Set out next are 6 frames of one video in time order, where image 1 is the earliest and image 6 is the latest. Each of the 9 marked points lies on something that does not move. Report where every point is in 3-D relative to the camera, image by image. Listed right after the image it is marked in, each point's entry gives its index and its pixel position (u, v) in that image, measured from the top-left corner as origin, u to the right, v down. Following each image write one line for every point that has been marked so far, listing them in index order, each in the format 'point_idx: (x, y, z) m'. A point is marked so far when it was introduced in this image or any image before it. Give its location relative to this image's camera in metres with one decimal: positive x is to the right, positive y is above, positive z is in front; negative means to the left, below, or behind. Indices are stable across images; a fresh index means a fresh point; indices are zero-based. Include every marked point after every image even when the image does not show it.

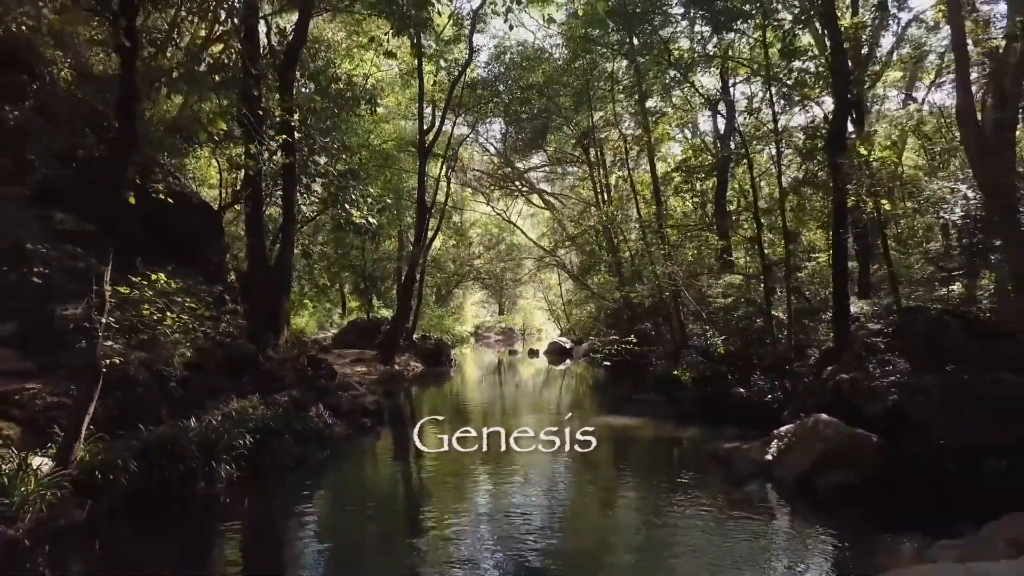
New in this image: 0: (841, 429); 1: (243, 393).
0: (+4.2, -1.8, +8.5) m
1: (-4.4, -1.7, +10.7) m
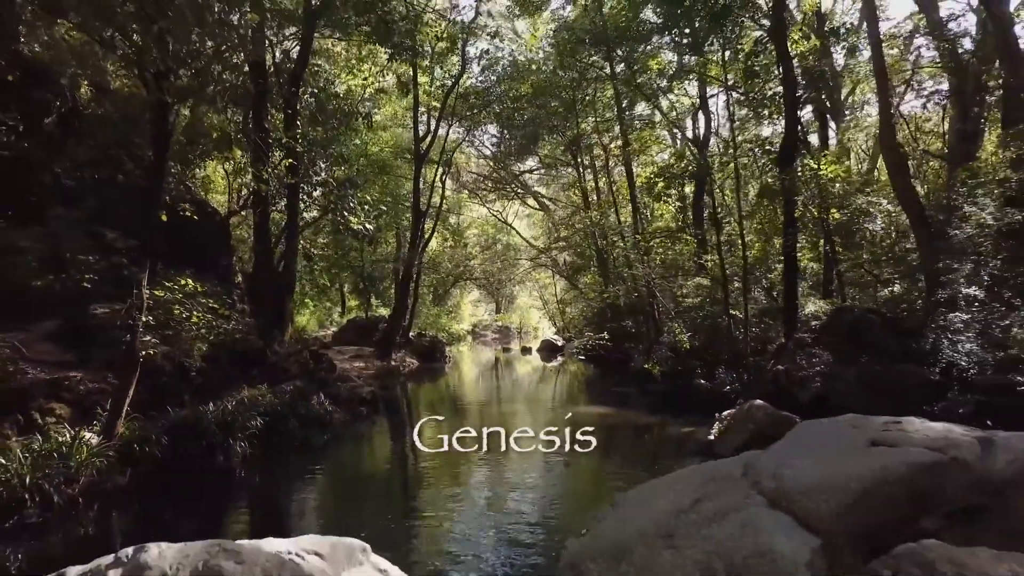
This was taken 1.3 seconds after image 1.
0: (+3.8, -1.8, +9.8) m
1: (-4.7, -1.8, +12.1) m
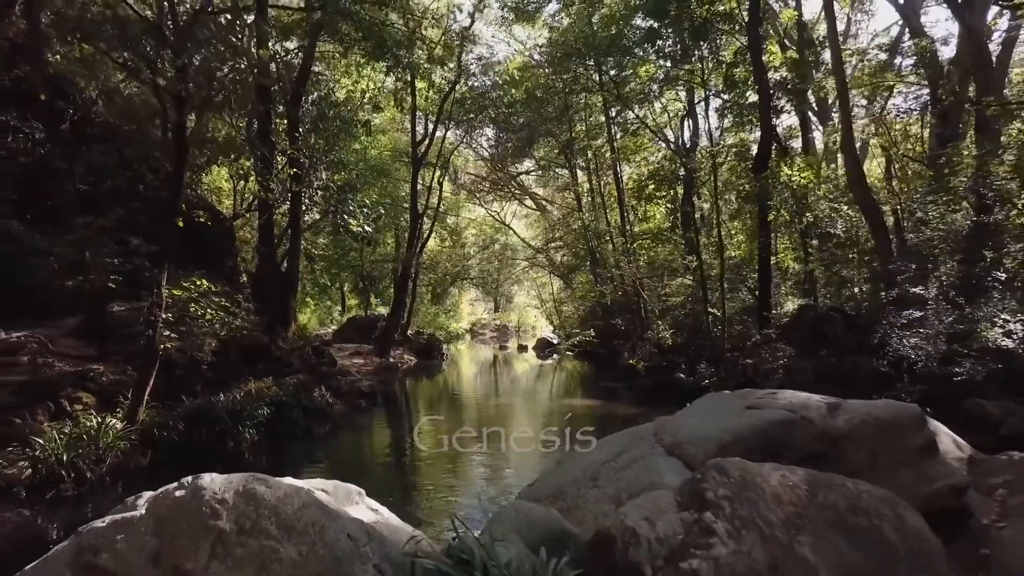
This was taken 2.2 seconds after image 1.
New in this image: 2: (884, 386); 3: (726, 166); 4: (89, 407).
0: (+3.6, -1.8, +10.6) m
1: (-4.9, -1.7, +12.9) m
2: (+5.8, -1.5, +10.3) m
3: (+5.7, +3.3, +17.8) m
4: (-5.8, -1.6, +9.0) m
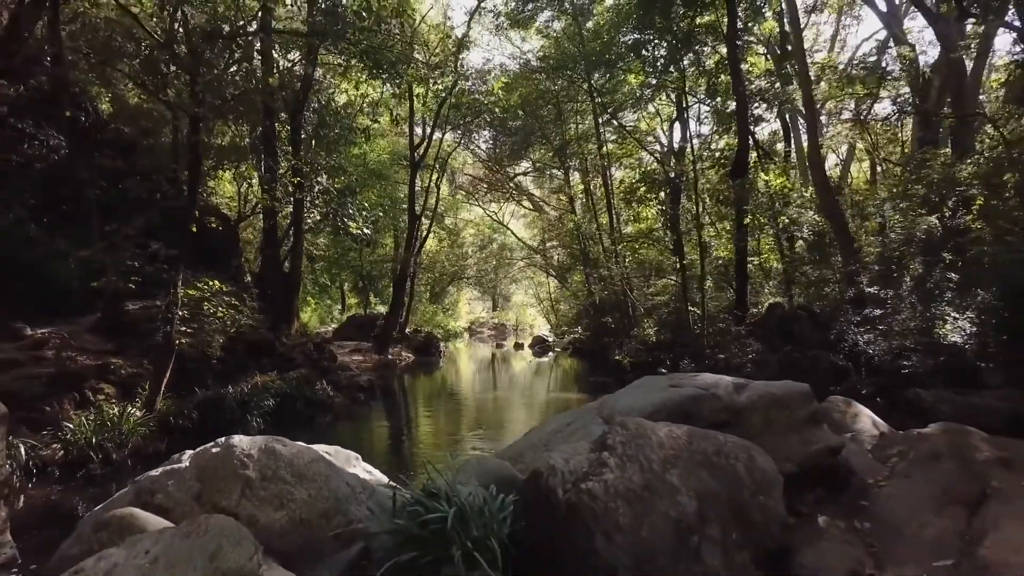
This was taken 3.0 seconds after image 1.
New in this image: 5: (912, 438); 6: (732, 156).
0: (+3.4, -1.8, +11.4) m
1: (-5.2, -1.7, +13.7) m
2: (+5.6, -1.5, +11.1) m
3: (+5.5, +3.3, +18.6) m
4: (-6.0, -1.6, +9.8) m
5: (+3.1, -1.2, +5.1) m
6: (+5.8, +3.5, +17.5) m
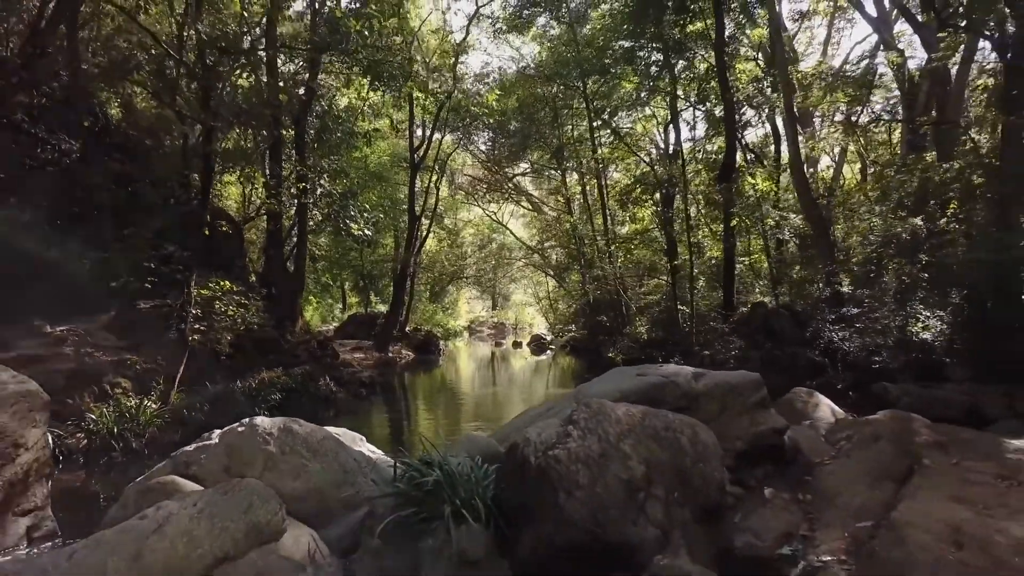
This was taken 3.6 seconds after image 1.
0: (+3.3, -1.8, +12.0) m
1: (-5.2, -1.7, +14.3) m
2: (+5.5, -1.5, +11.7) m
3: (+5.4, +3.3, +19.2) m
4: (-6.1, -1.6, +10.4) m
5: (+3.0, -1.2, +5.7) m
6: (+5.7, +3.5, +18.1) m
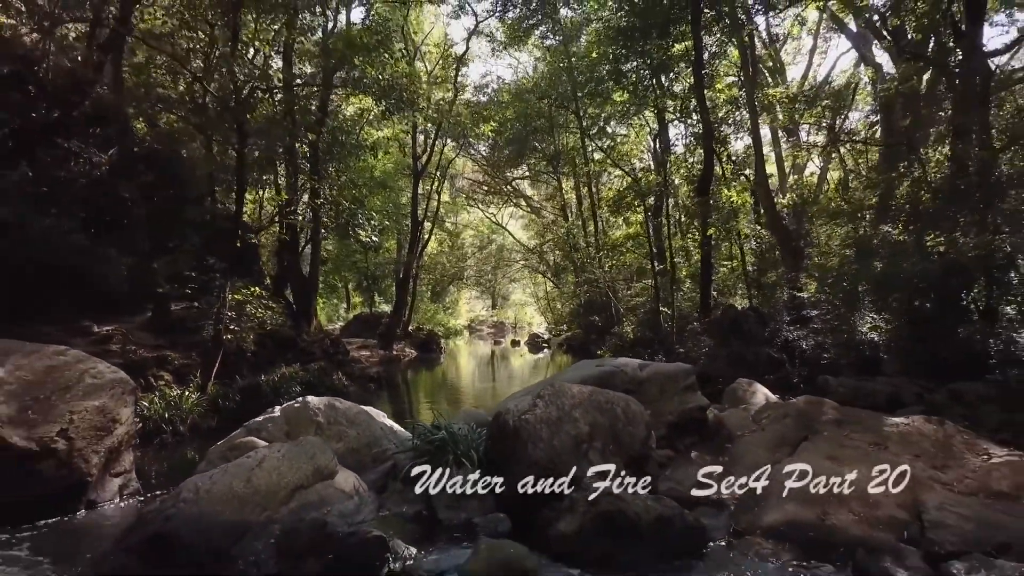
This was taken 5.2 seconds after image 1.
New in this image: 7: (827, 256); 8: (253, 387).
0: (+3.2, -1.9, +13.5) m
1: (-5.4, -1.8, +15.8) m
2: (+5.4, -1.6, +13.2) m
3: (+5.3, +3.3, +20.7) m
4: (-6.2, -1.7, +11.9) m
5: (+2.9, -1.3, +7.2) m
6: (+5.6, +3.4, +19.5) m
7: (+6.4, +0.6, +13.6) m
8: (-5.1, -1.9, +13.0) m
